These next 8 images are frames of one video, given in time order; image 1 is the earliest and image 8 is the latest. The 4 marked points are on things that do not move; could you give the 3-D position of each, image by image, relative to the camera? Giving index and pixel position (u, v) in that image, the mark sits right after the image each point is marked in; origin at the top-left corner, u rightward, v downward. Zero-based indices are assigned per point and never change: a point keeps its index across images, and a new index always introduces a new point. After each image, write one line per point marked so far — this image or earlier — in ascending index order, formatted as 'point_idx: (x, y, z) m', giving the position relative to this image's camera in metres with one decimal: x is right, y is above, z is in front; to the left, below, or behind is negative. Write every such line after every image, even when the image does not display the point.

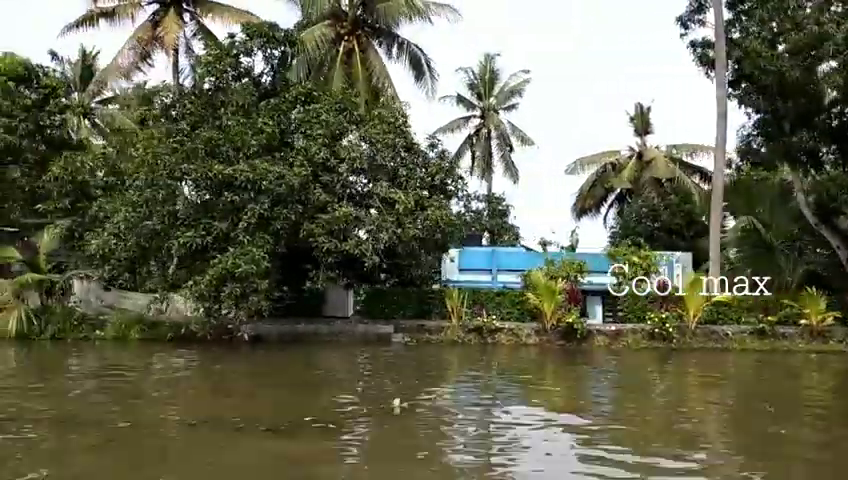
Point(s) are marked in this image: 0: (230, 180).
0: (-5.6, +1.8, +14.8) m
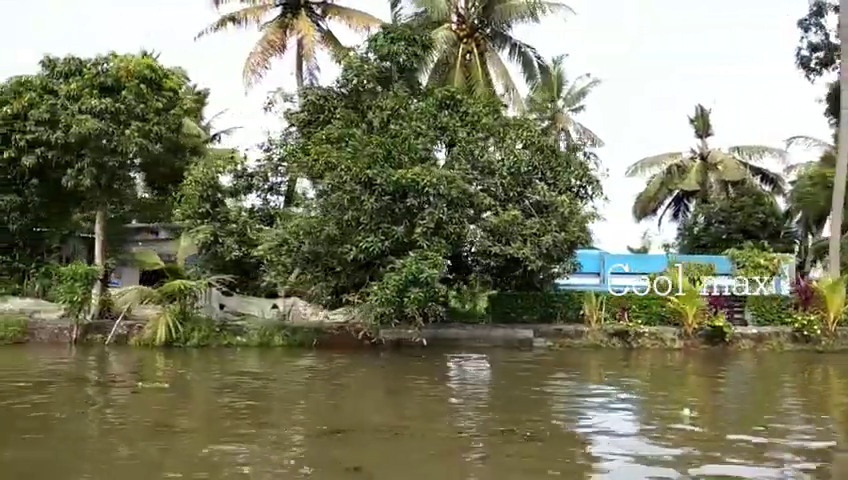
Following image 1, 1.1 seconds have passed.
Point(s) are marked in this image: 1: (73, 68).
0: (-0.4, +1.6, +14.6) m
1: (-12.8, +6.3, +18.9) m
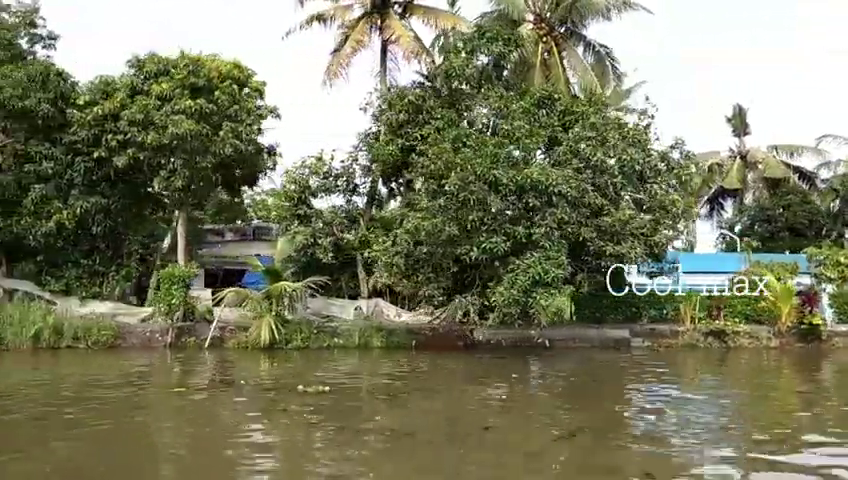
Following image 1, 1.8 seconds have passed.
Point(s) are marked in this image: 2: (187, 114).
0: (+3.0, +1.6, +14.5) m
1: (-9.5, +6.2, +18.7) m
2: (-8.1, +4.5, +18.3) m
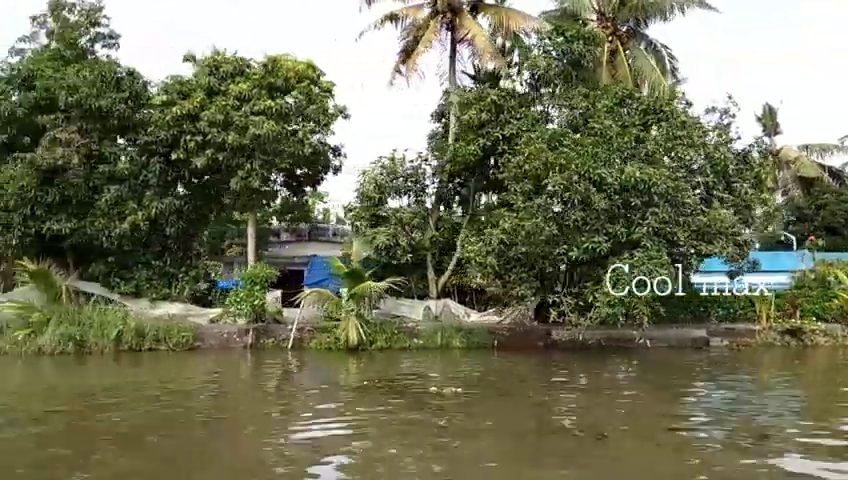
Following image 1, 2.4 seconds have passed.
0: (+5.8, +1.6, +14.5) m
1: (-6.7, +6.1, +18.5) m
2: (-5.3, +4.5, +18.1) m
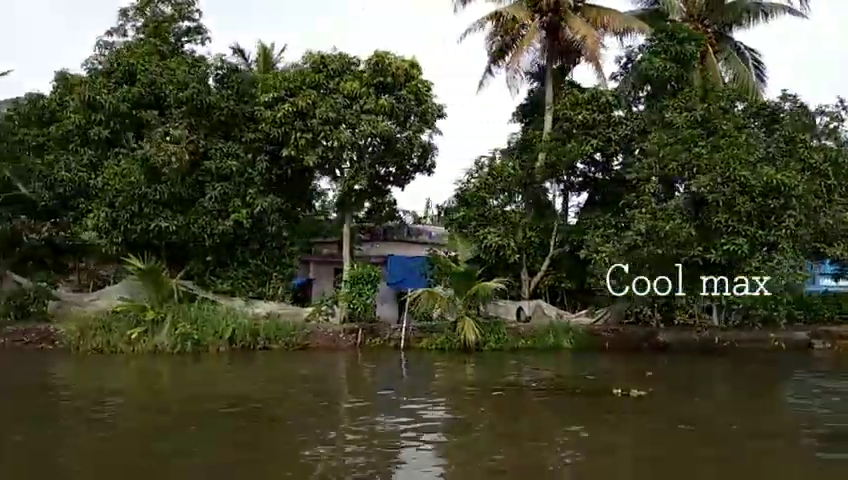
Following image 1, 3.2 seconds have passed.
0: (+9.7, +1.6, +14.5) m
1: (-2.8, +6.2, +18.3) m
2: (-1.5, +4.5, +18.0) m
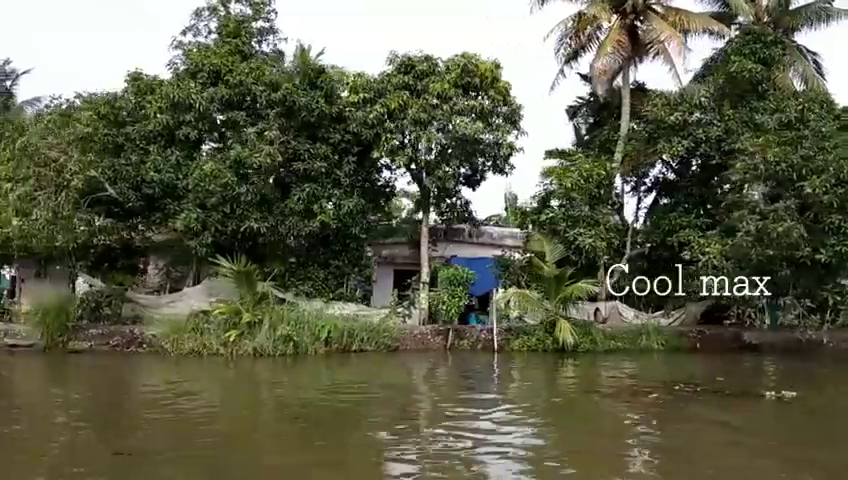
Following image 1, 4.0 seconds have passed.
0: (+12.9, +1.5, +14.7) m
1: (+0.2, +6.1, +18.3) m
2: (+1.7, +4.4, +18.0) m
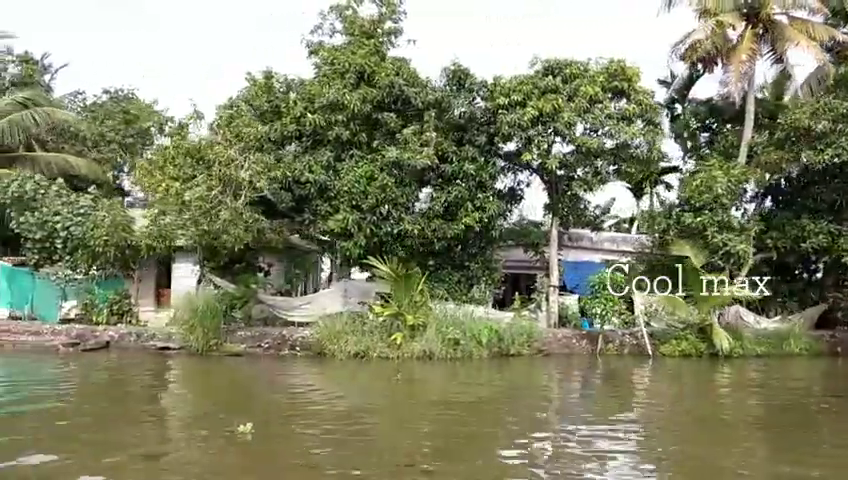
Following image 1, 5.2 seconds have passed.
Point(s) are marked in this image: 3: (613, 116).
0: (+18.1, +1.3, +15.1) m
1: (+5.4, +6.0, +18.4) m
2: (+6.8, +4.3, +18.1) m
3: (+6.6, +4.3, +17.9) m
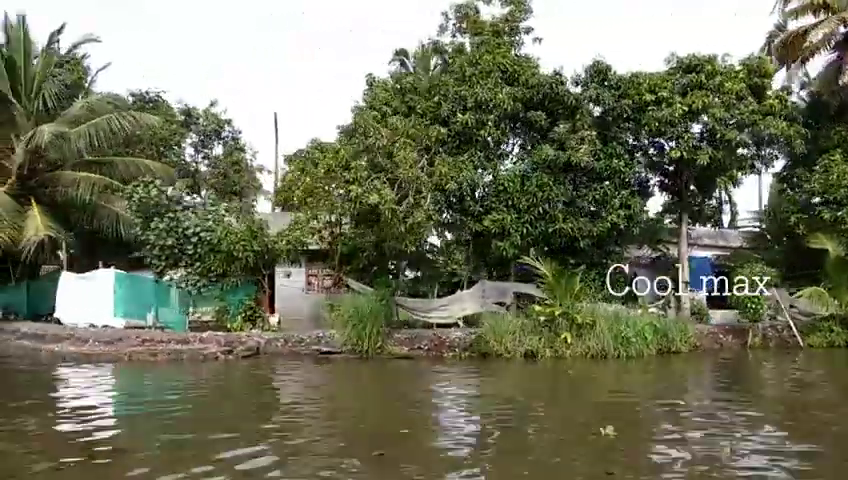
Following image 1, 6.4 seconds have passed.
0: (+23.4, +1.7, +15.7) m
1: (+10.5, +6.2, +18.5) m
2: (+11.9, +4.5, +18.3) m
3: (+11.7, +4.5, +18.1) m
